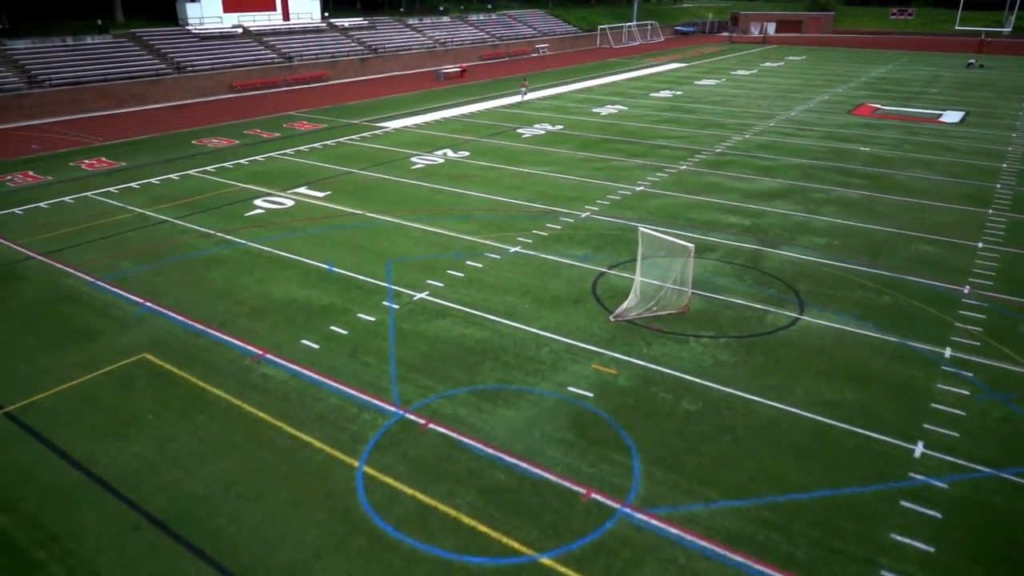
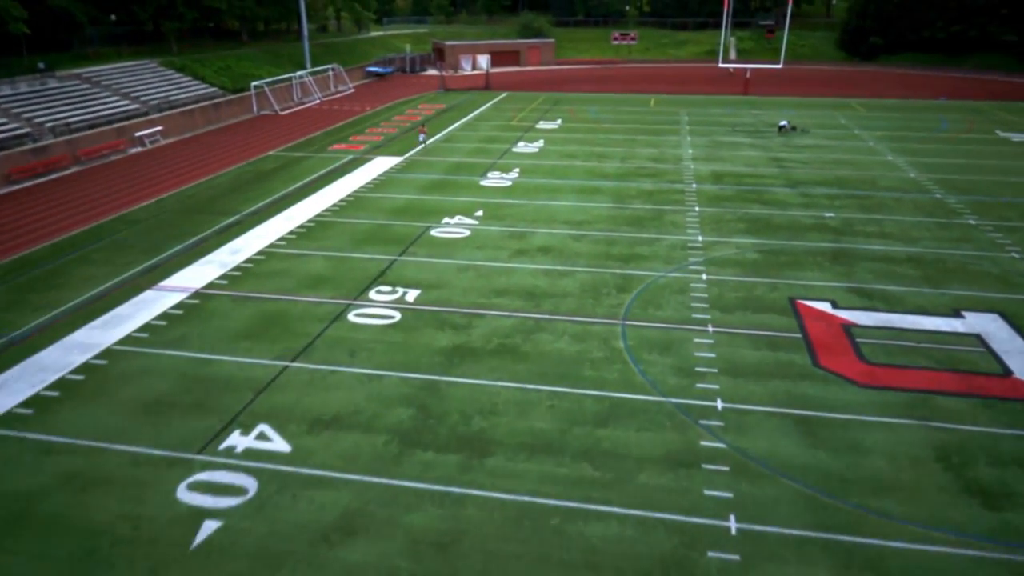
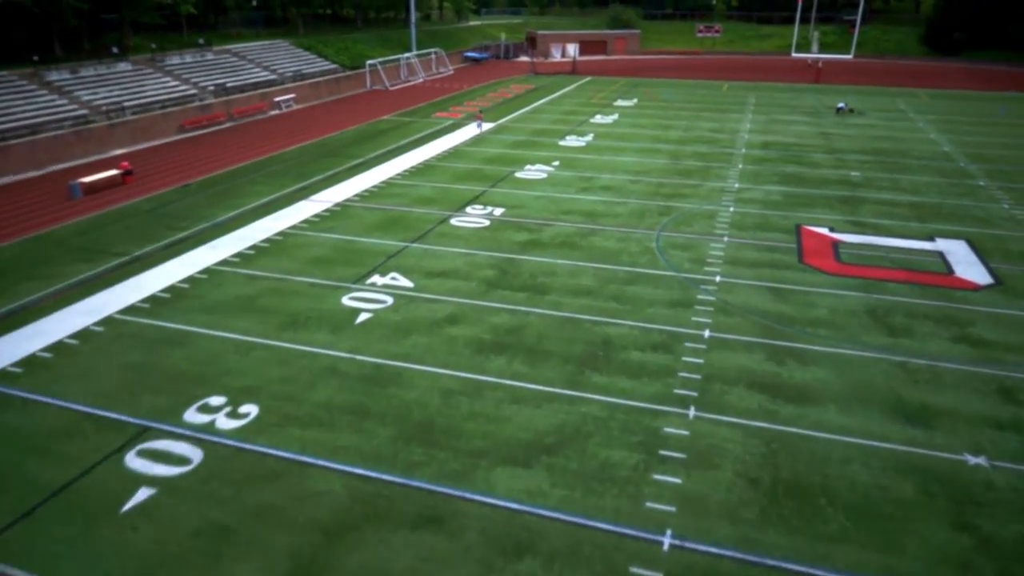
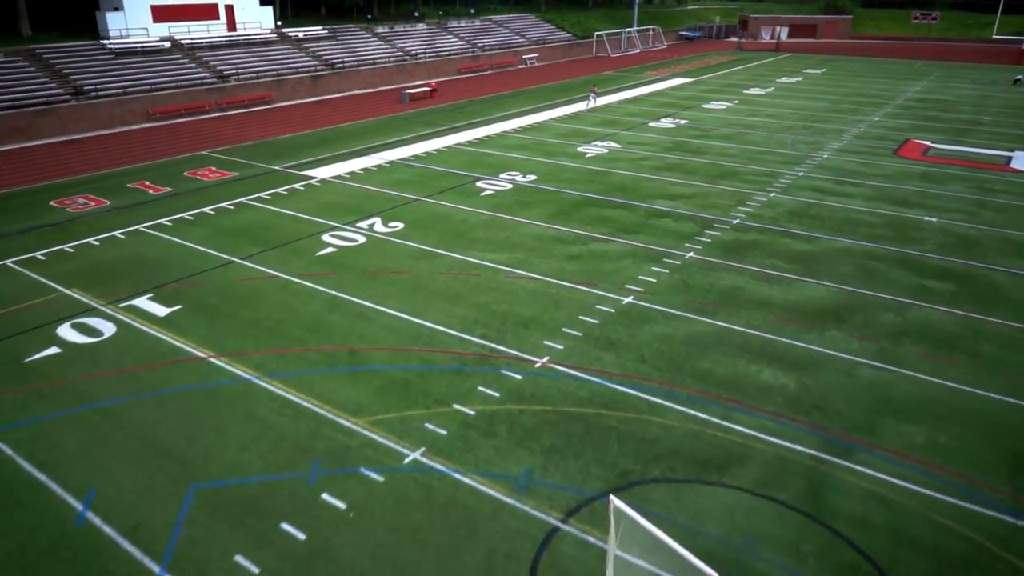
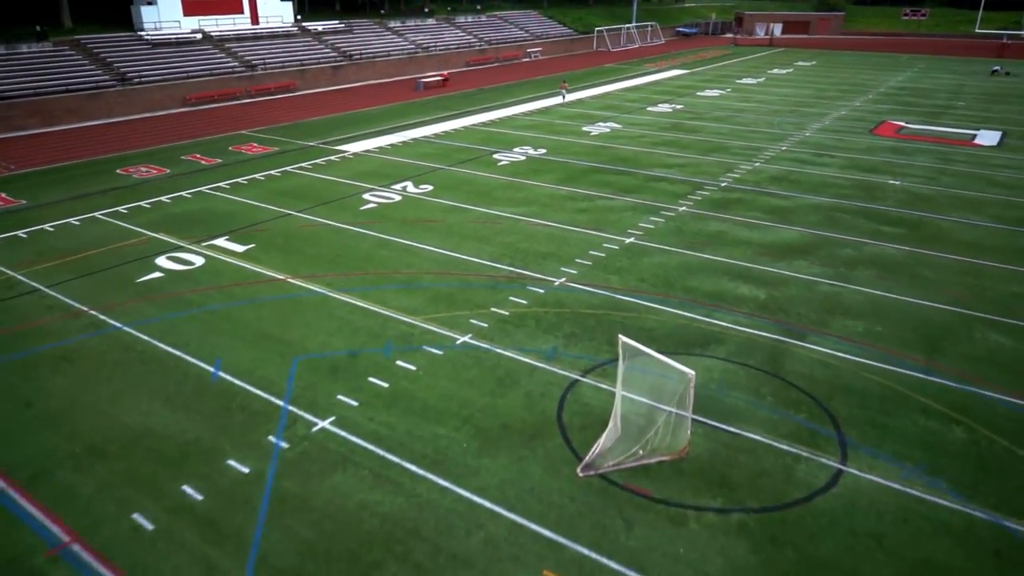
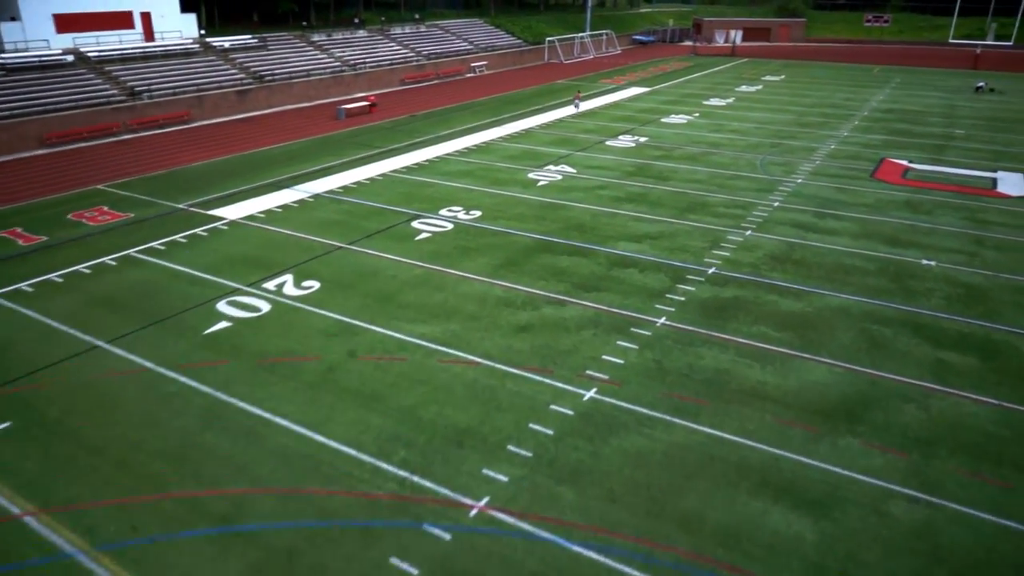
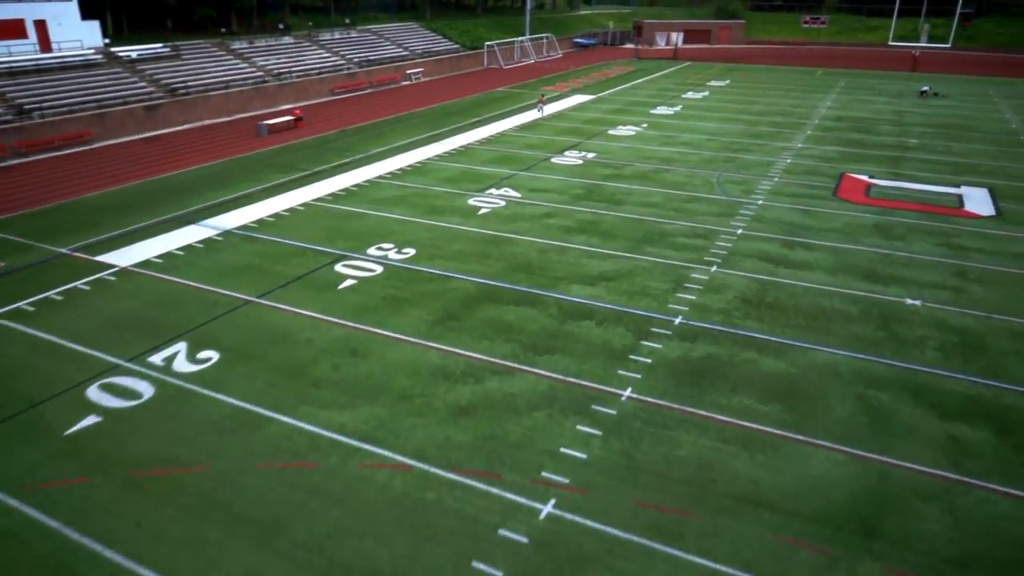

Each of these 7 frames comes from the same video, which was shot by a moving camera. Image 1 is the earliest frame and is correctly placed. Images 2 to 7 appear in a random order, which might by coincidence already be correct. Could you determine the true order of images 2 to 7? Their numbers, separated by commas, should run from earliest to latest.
5, 4, 6, 7, 3, 2
